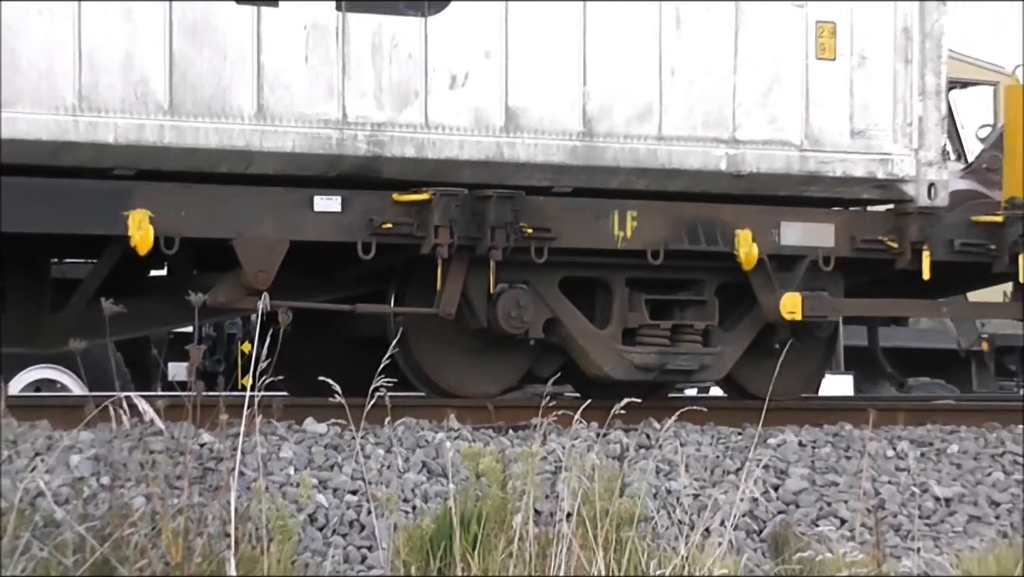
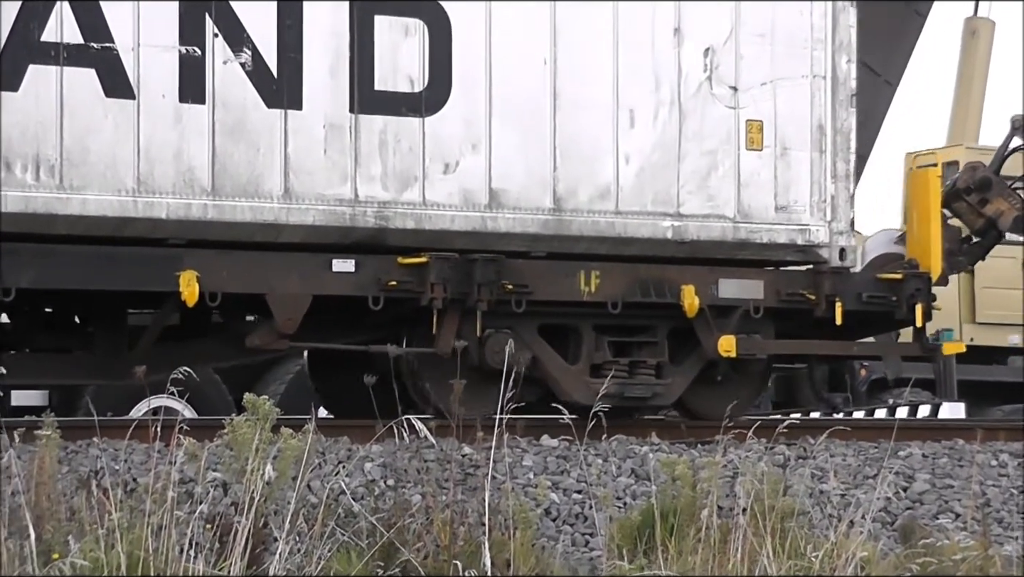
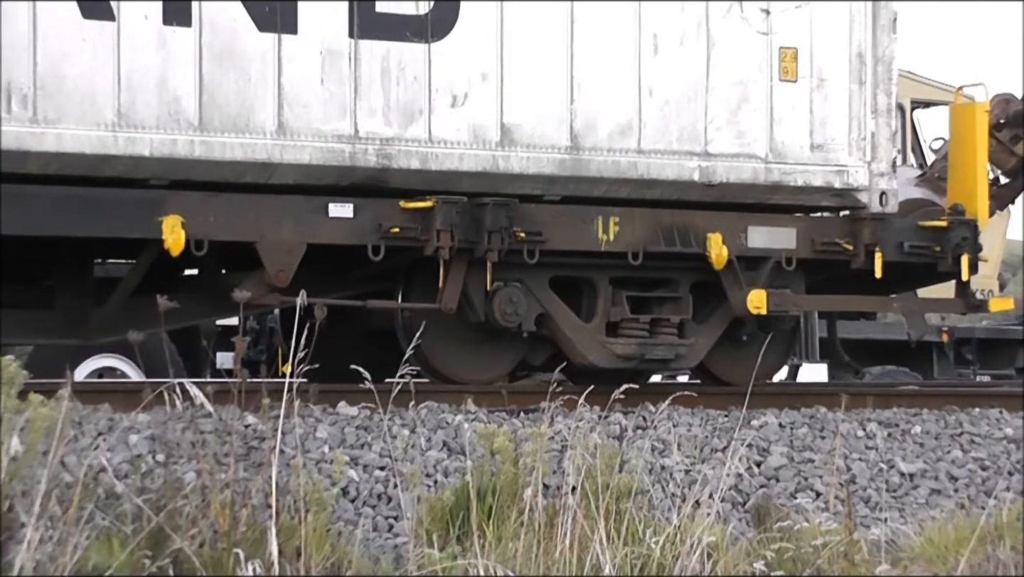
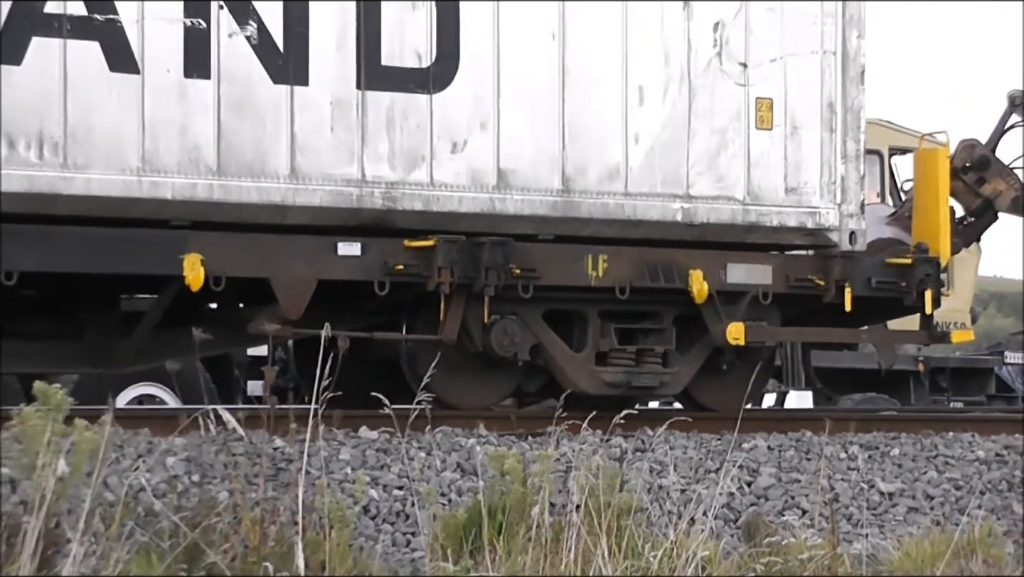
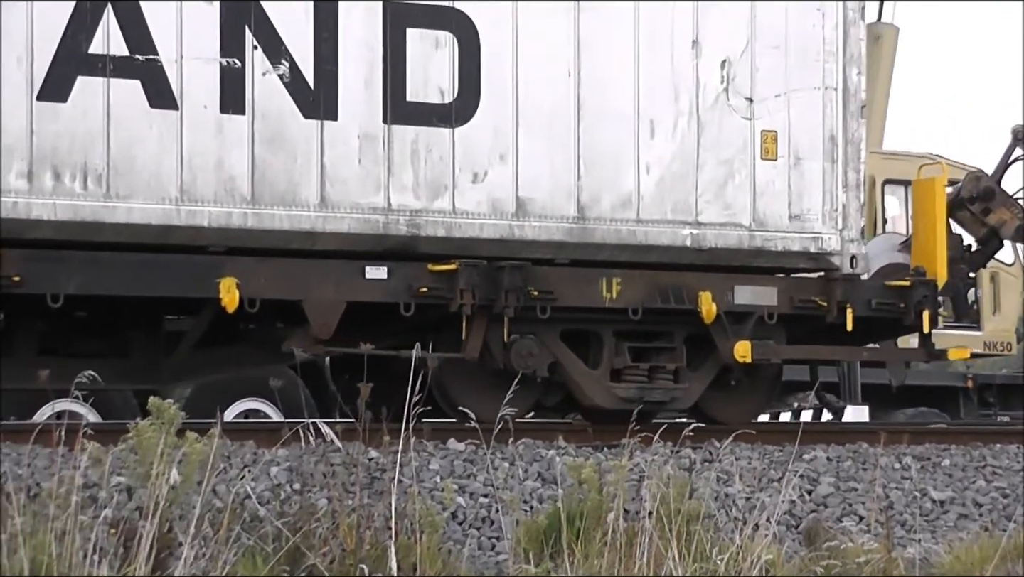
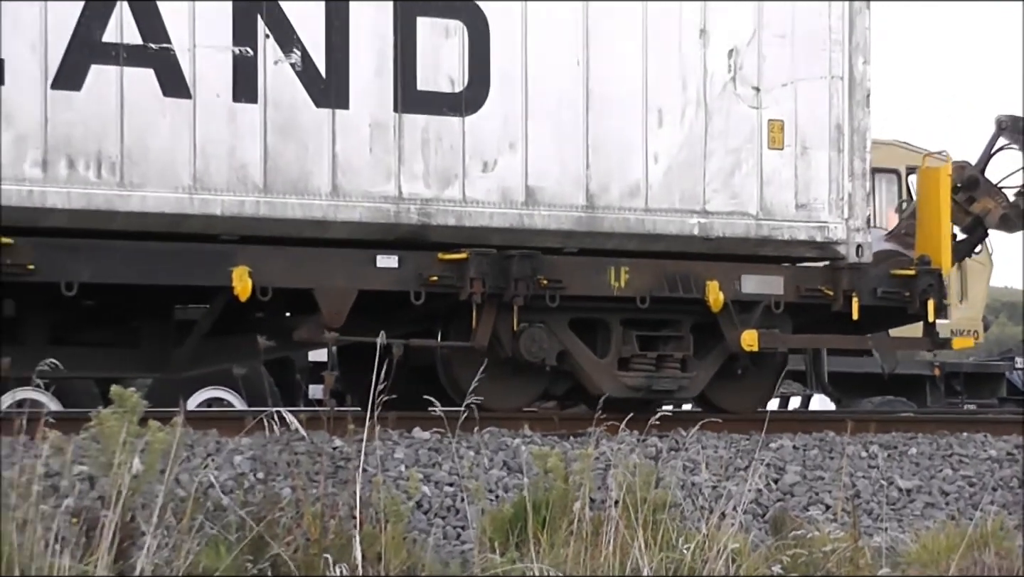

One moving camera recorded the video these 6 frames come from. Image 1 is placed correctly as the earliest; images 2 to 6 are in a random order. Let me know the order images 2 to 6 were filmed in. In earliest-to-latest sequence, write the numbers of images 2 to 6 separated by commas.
3, 4, 6, 5, 2
